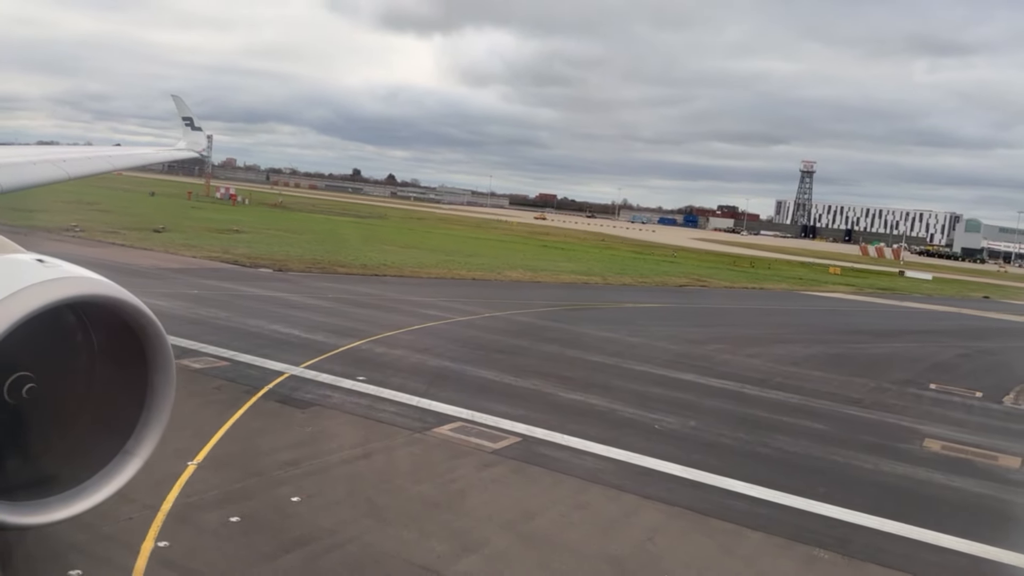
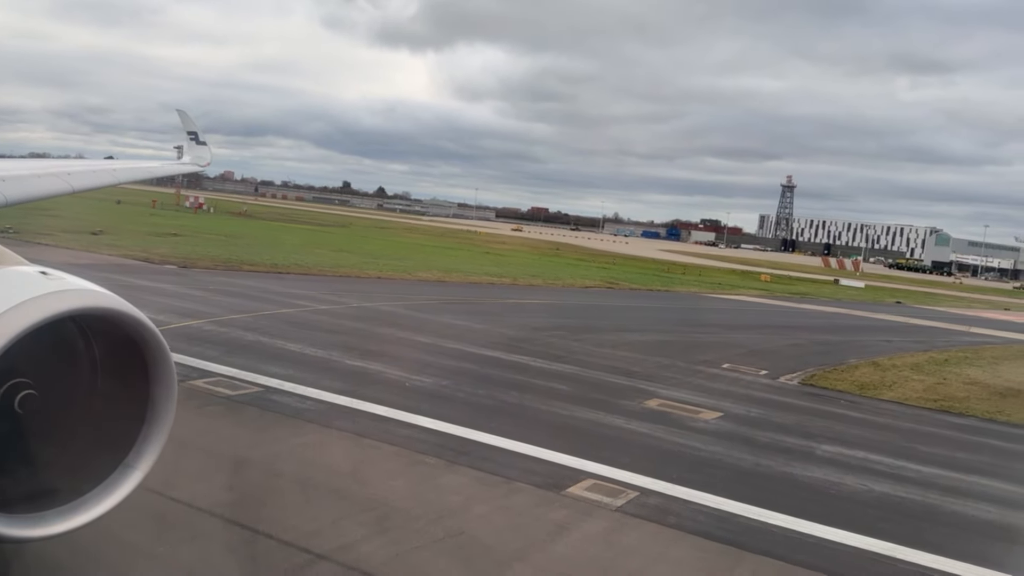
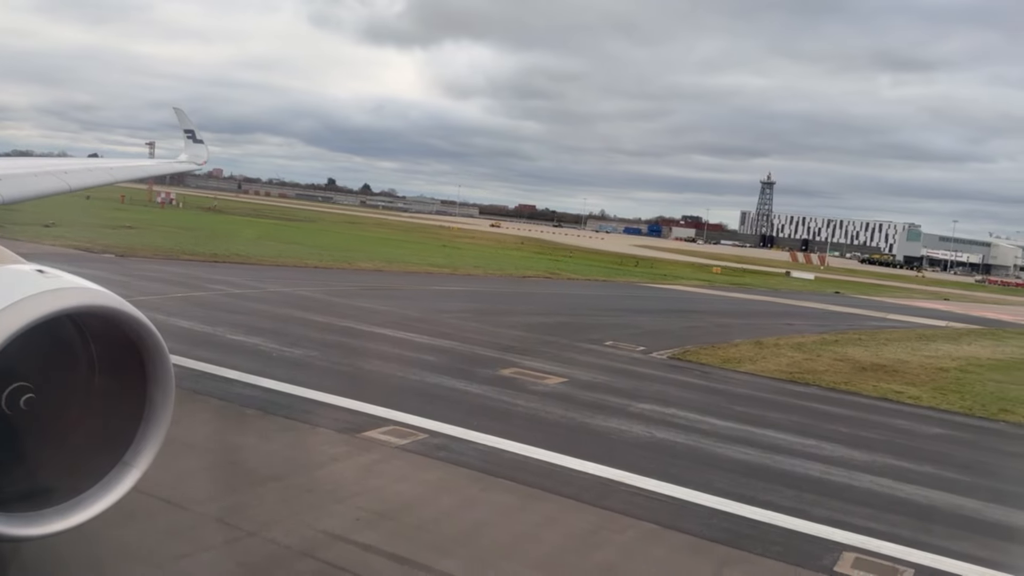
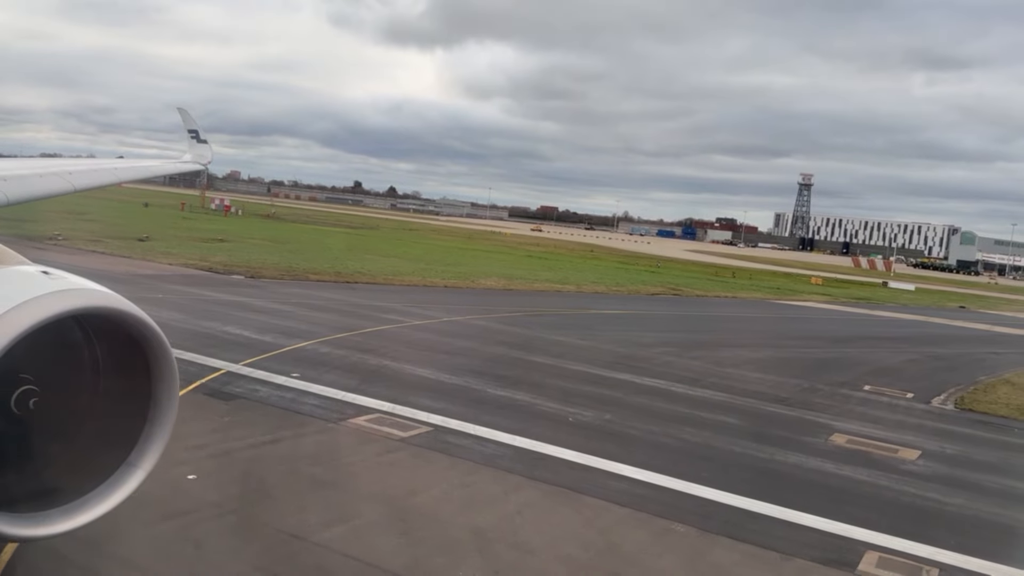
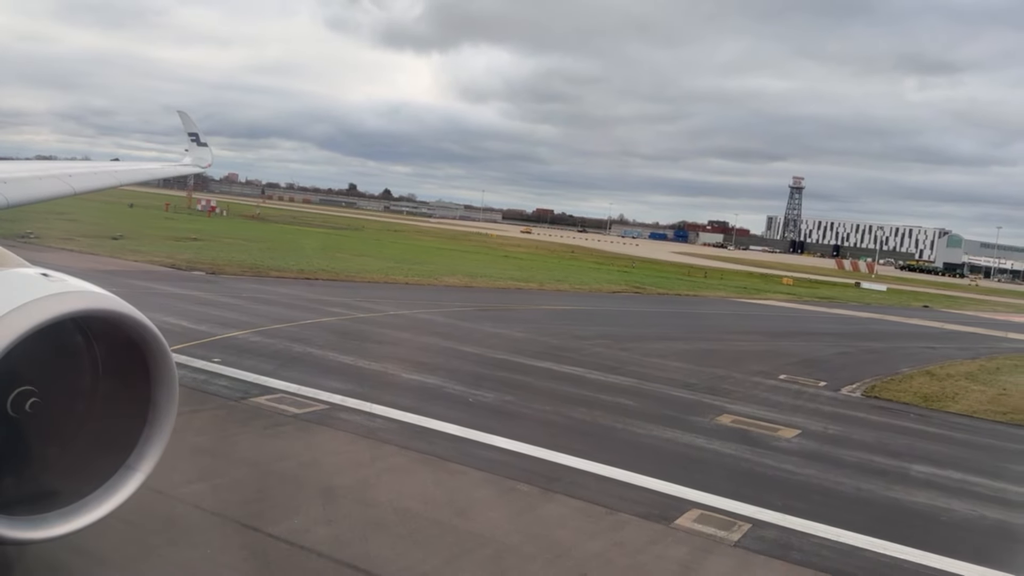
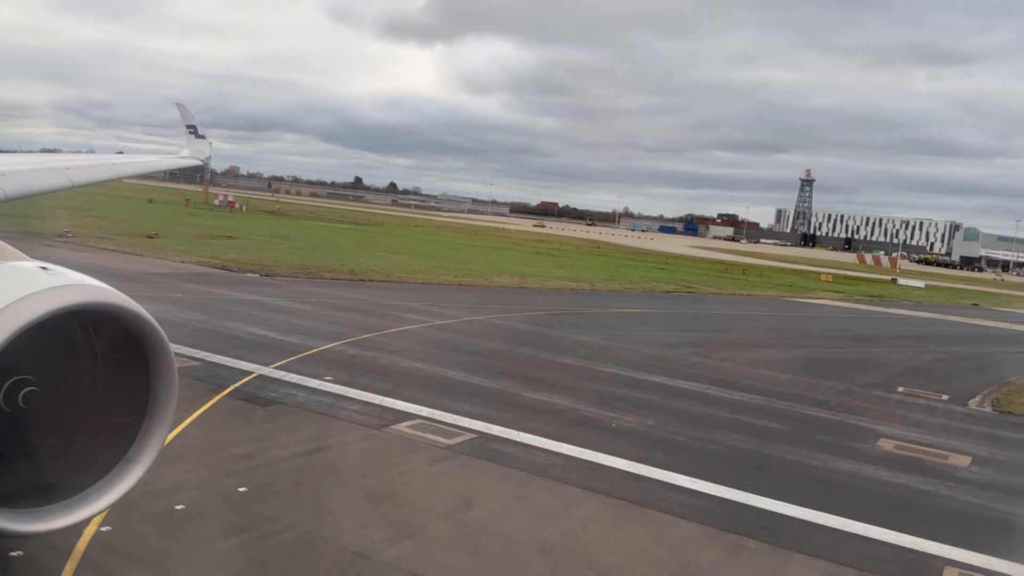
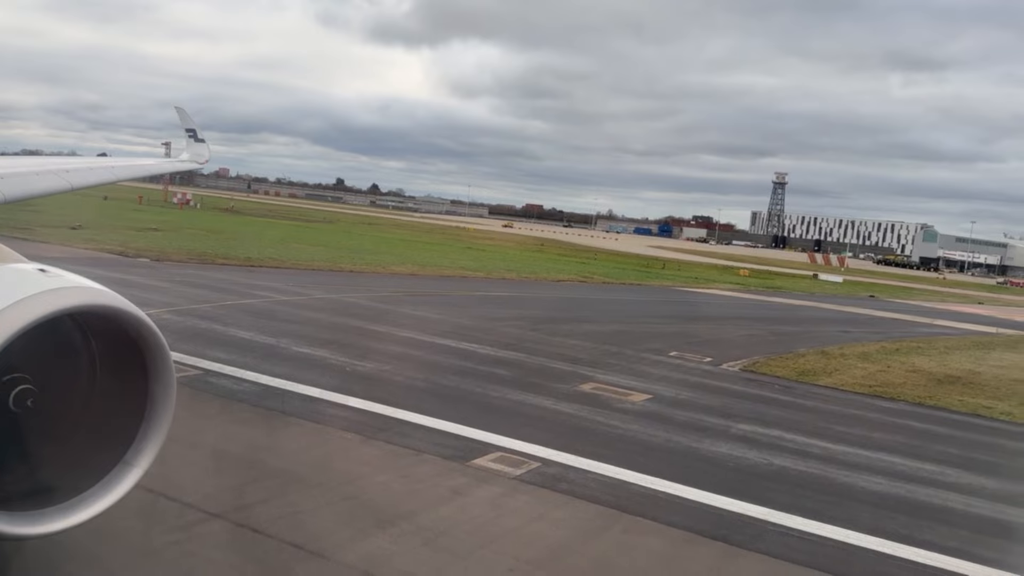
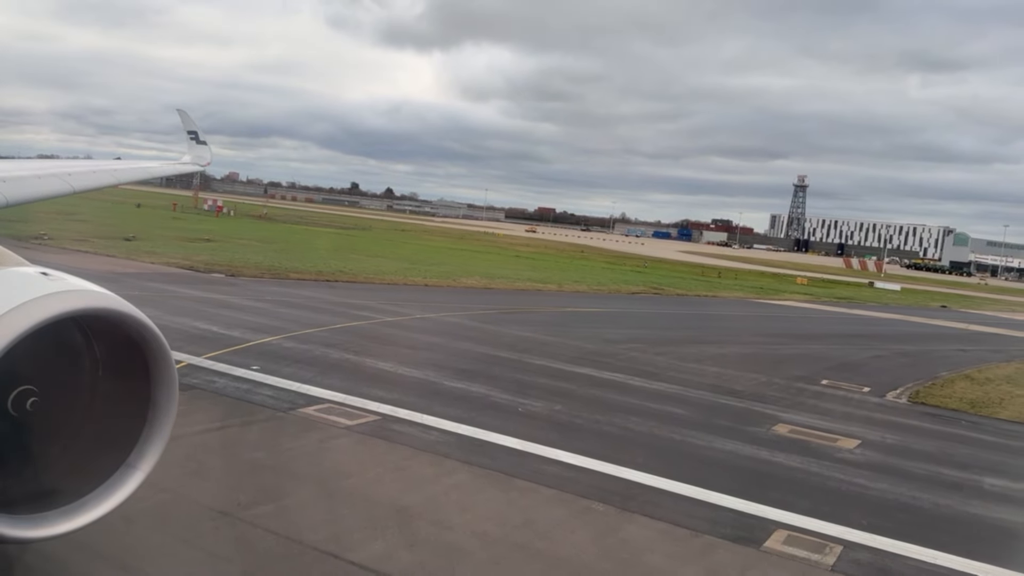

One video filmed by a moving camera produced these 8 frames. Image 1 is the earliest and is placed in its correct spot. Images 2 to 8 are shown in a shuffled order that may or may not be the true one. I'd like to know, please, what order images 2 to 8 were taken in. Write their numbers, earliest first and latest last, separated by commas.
6, 4, 8, 5, 2, 7, 3
